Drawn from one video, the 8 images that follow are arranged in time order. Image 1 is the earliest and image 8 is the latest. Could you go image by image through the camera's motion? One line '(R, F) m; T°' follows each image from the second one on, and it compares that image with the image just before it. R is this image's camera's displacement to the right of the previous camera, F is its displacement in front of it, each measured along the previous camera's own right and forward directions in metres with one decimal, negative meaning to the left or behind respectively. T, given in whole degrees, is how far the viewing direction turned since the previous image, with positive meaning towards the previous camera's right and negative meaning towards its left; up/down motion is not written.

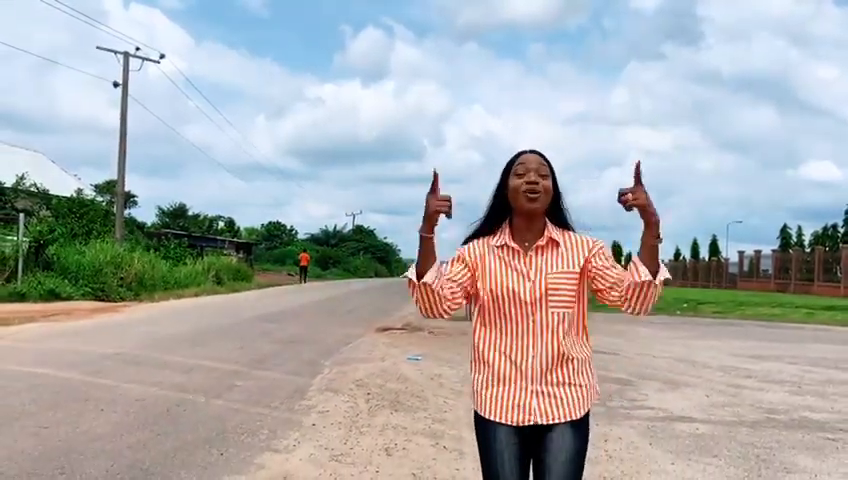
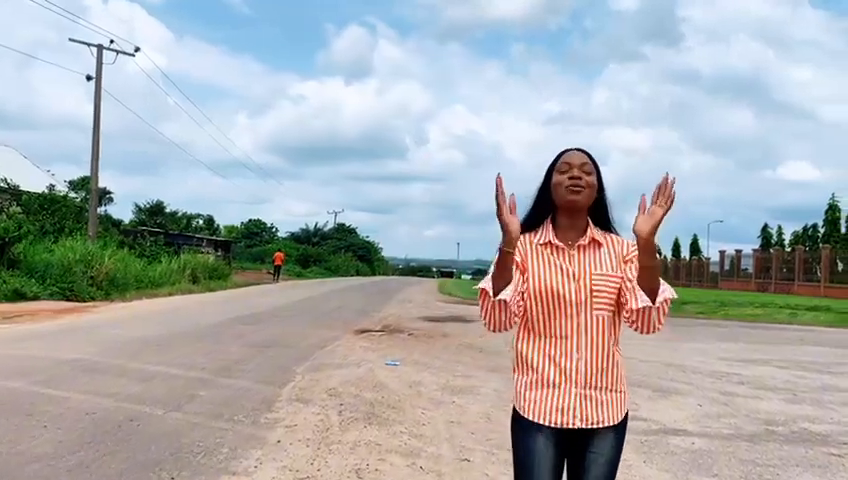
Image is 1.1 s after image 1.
(0.0, +0.5) m; +1°
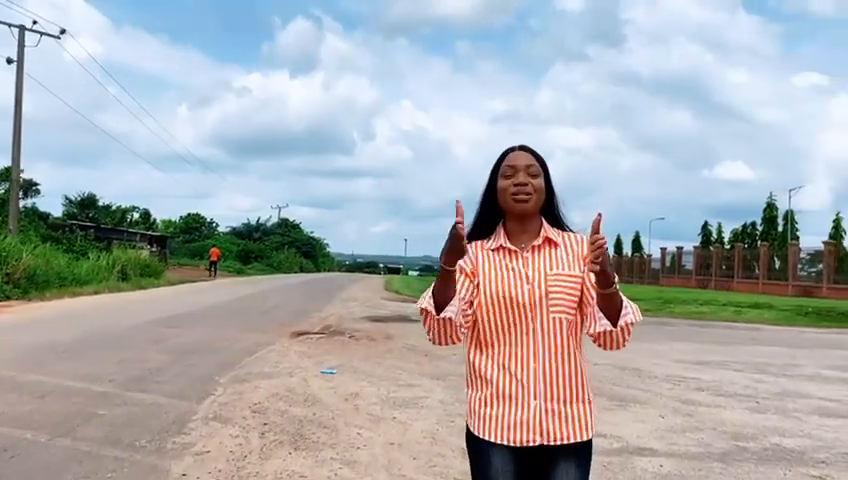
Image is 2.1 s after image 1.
(+0.1, +0.8) m; +4°
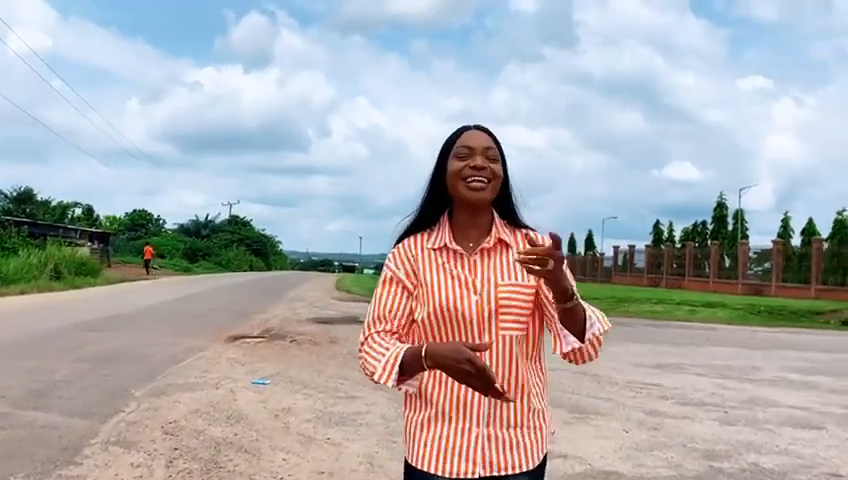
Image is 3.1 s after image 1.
(+0.1, +0.8) m; +4°
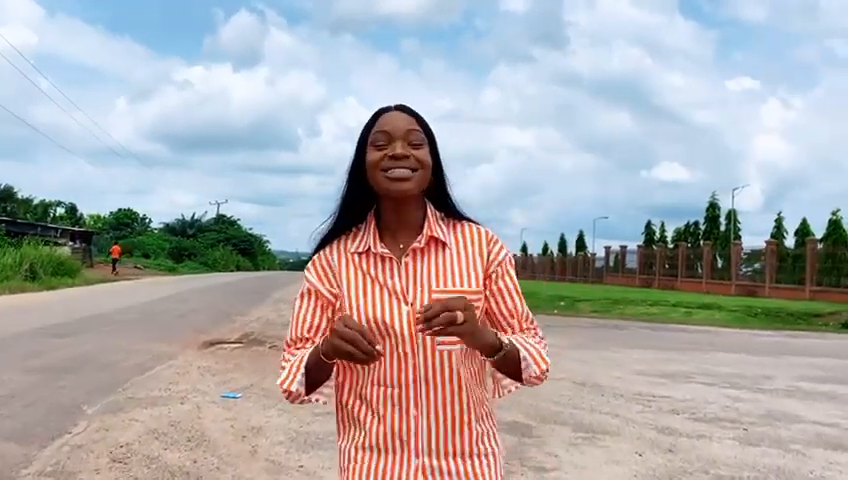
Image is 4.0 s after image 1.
(0.0, +0.8) m; +1°
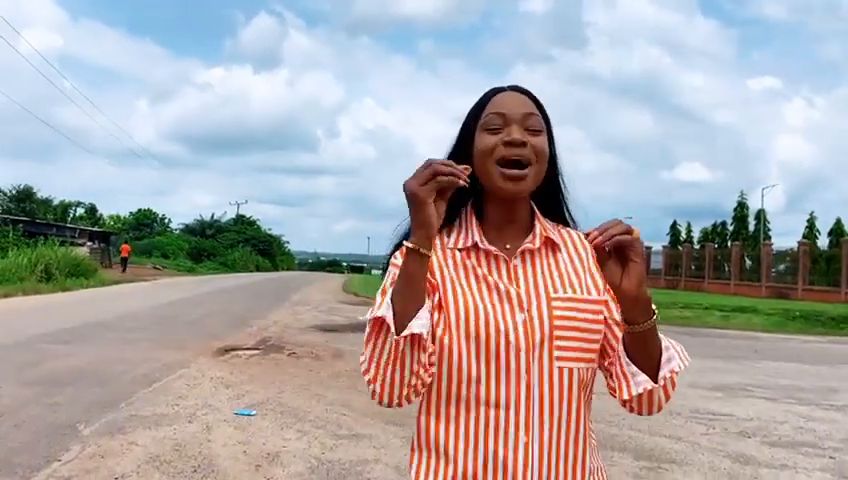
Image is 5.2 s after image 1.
(-0.2, +0.8) m; -1°
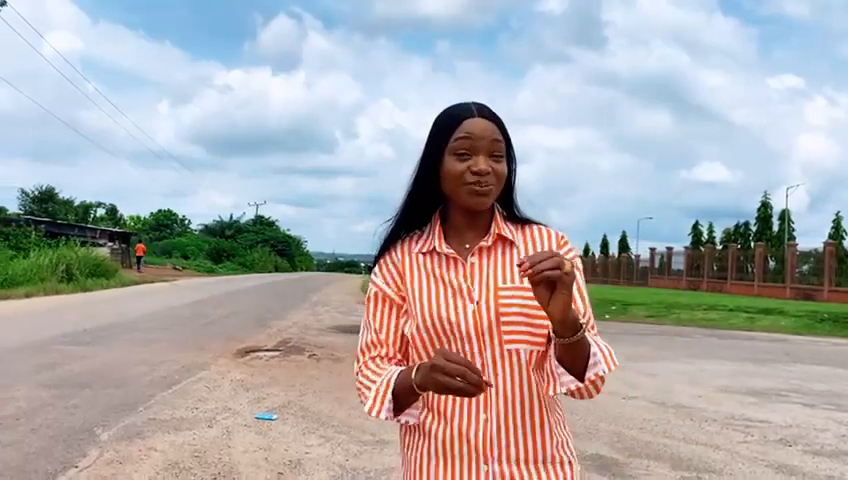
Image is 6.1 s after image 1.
(-0.1, +0.2) m; -1°
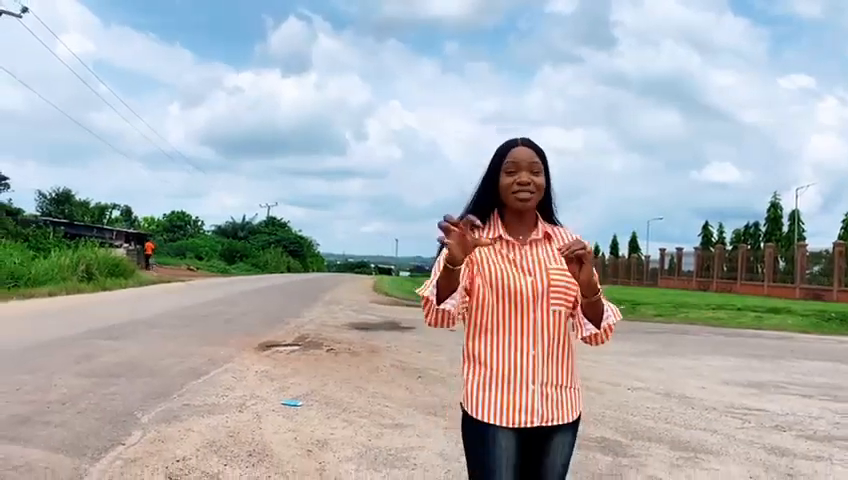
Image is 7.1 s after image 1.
(-0.1, -0.4) m; -1°
